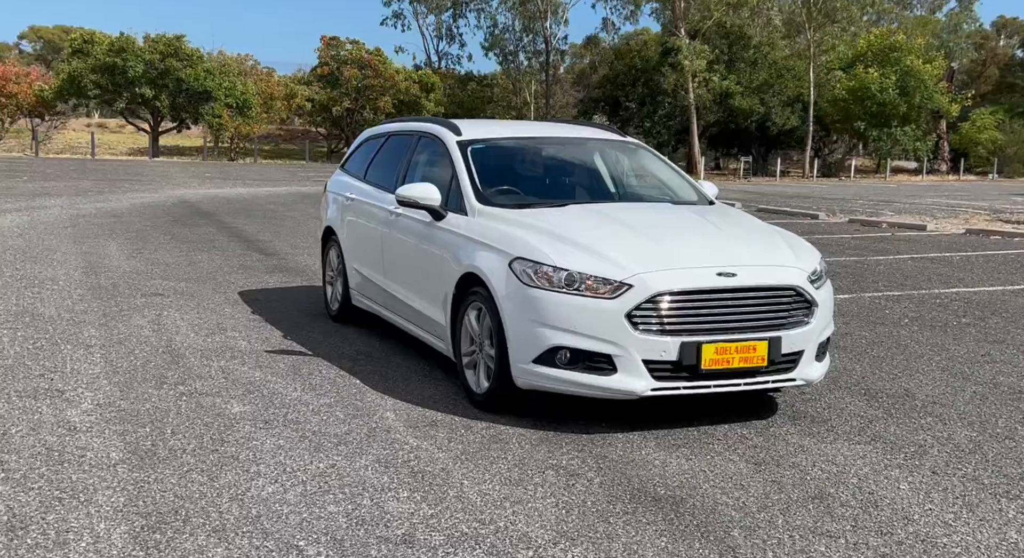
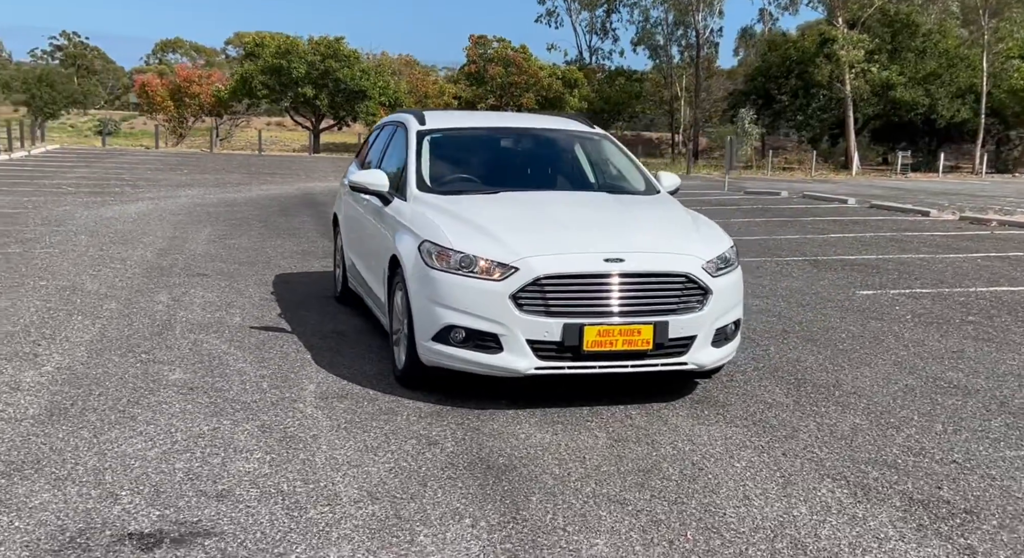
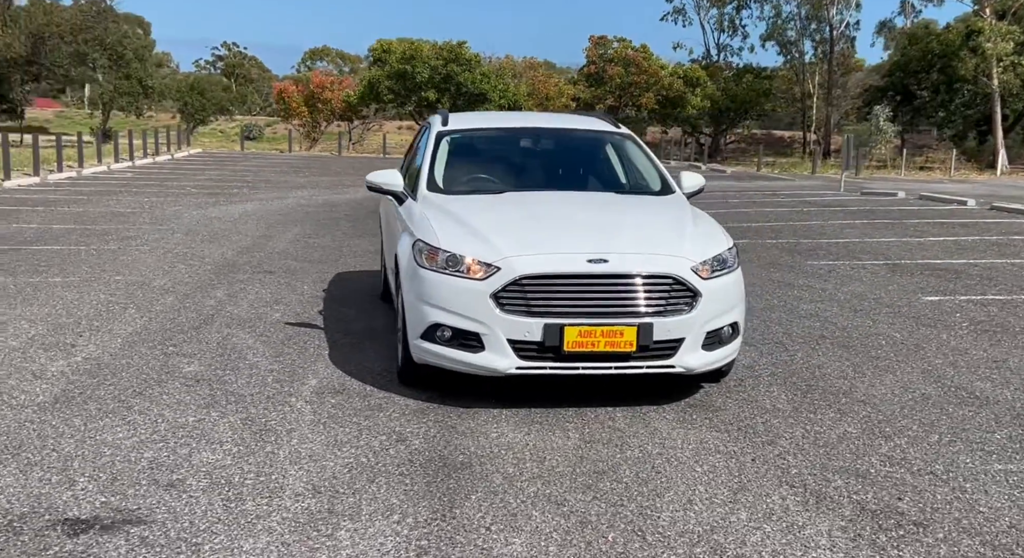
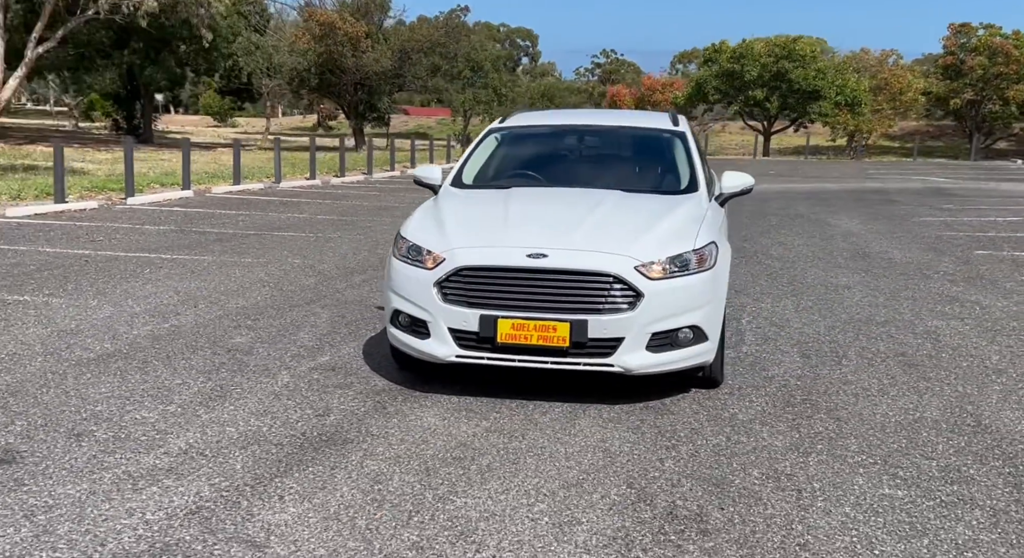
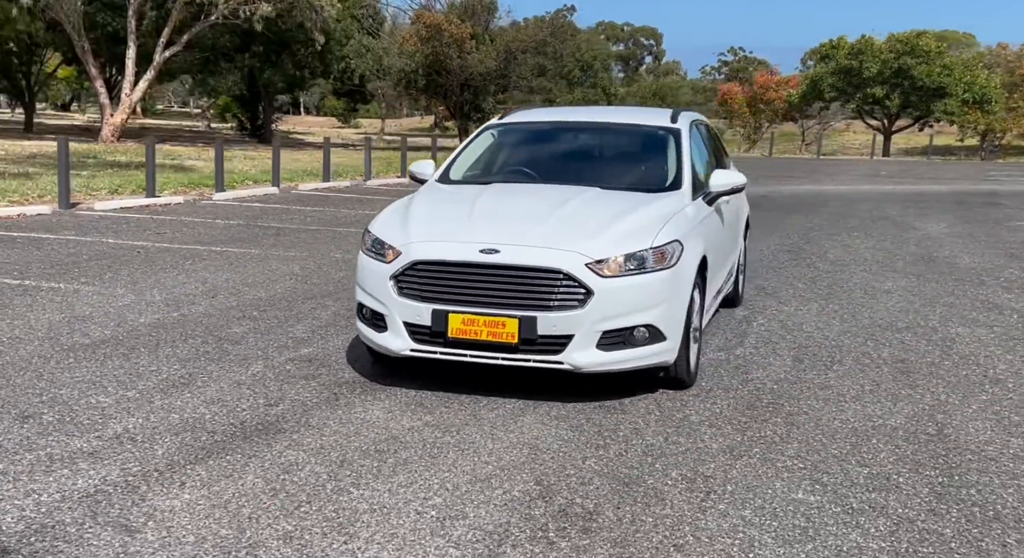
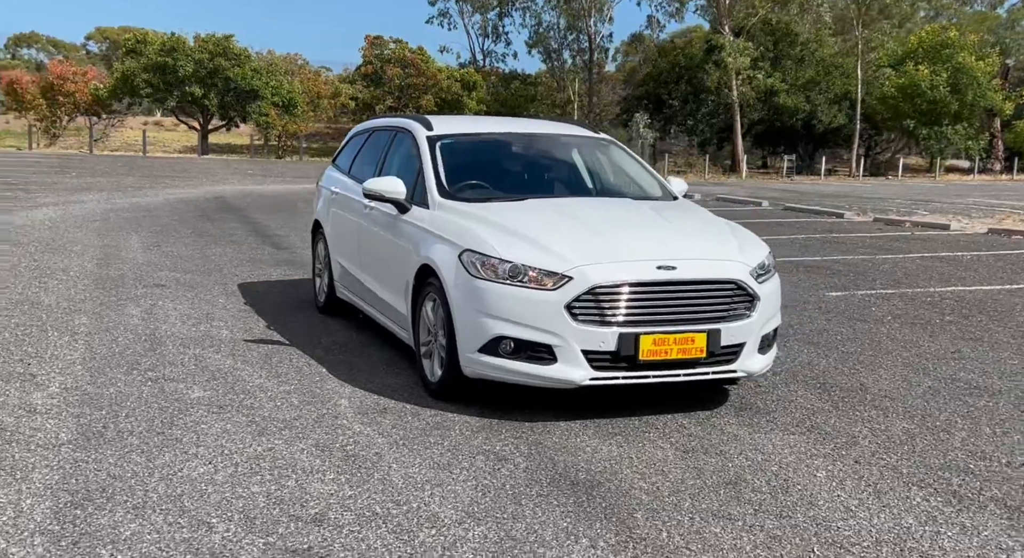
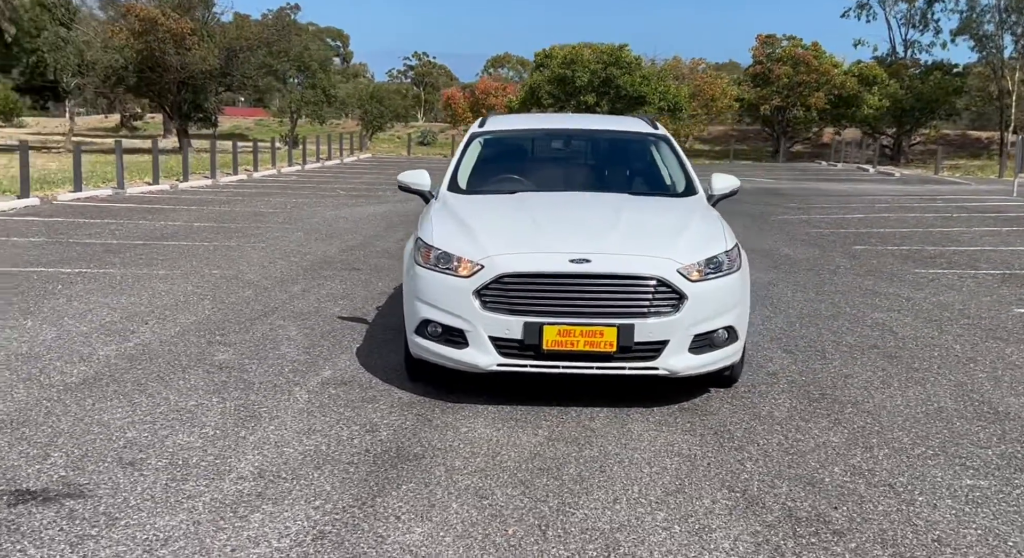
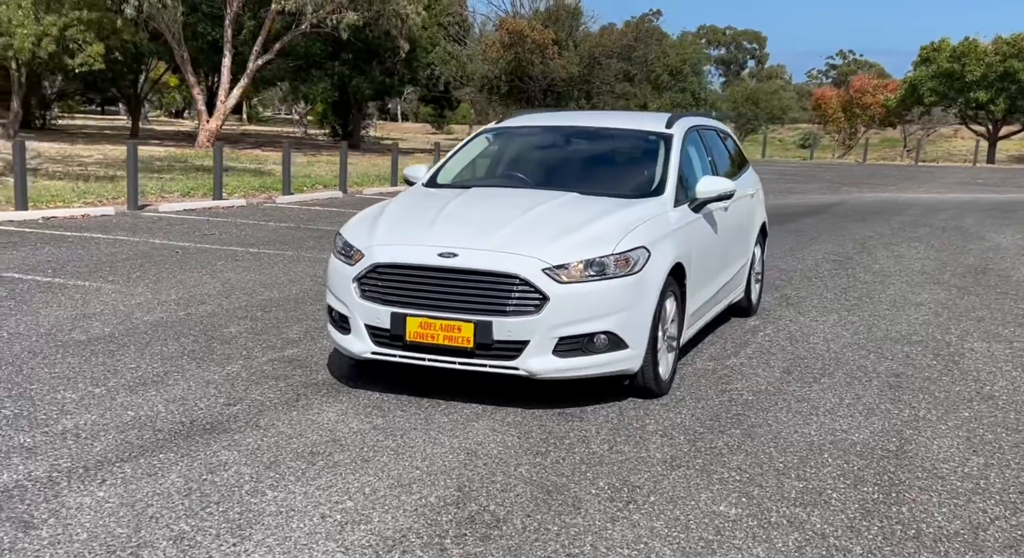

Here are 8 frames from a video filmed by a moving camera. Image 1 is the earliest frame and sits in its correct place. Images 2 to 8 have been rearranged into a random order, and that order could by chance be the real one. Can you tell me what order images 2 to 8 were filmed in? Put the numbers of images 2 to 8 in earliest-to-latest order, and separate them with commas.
6, 2, 3, 7, 4, 5, 8
